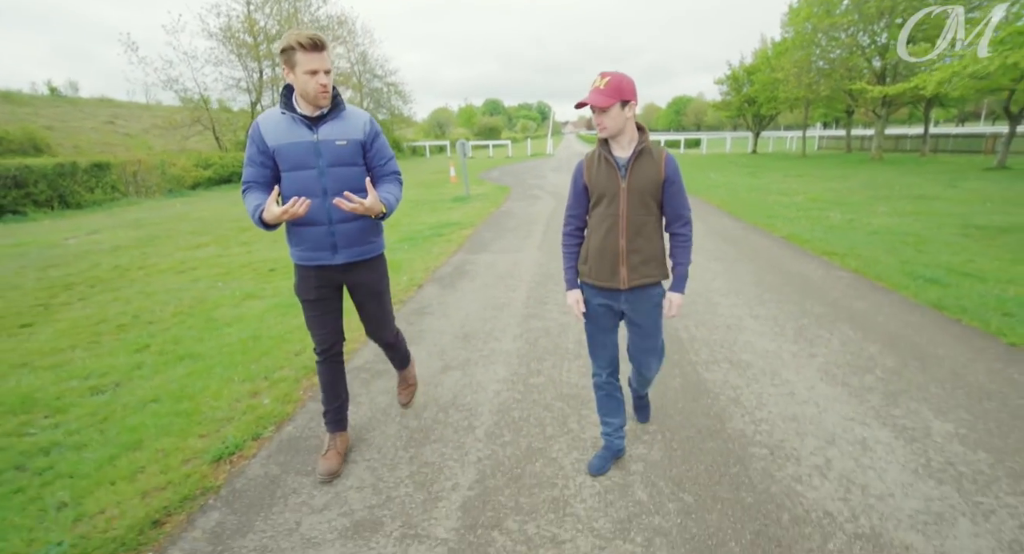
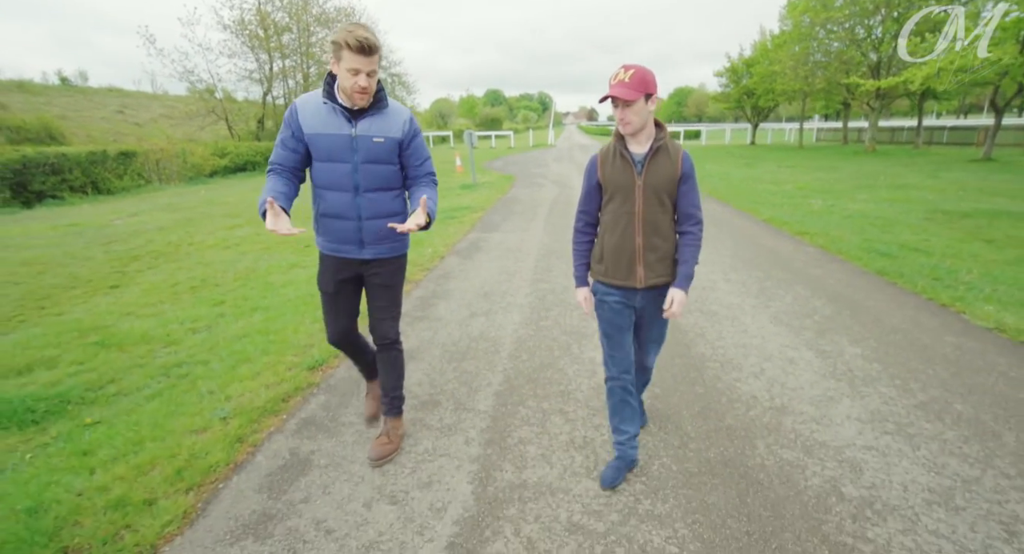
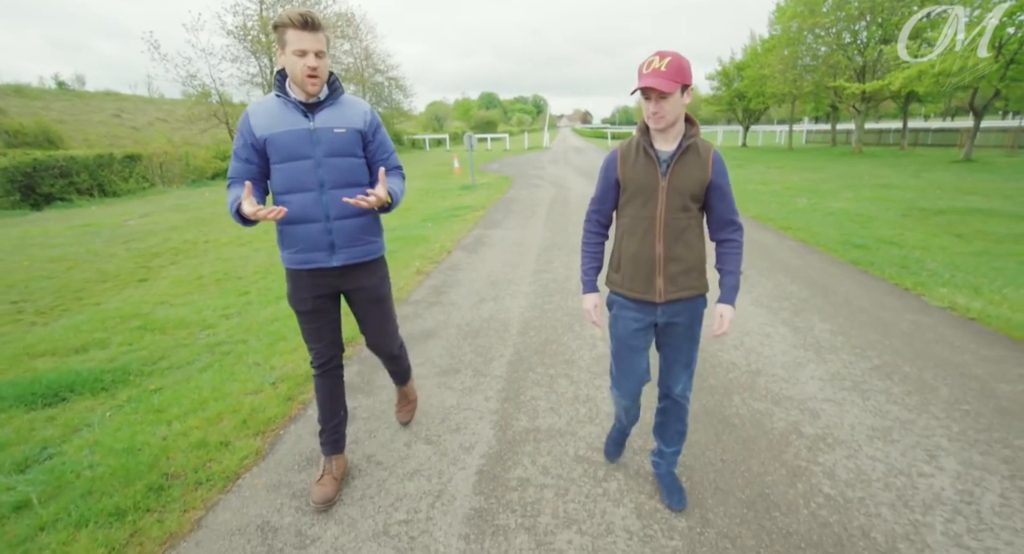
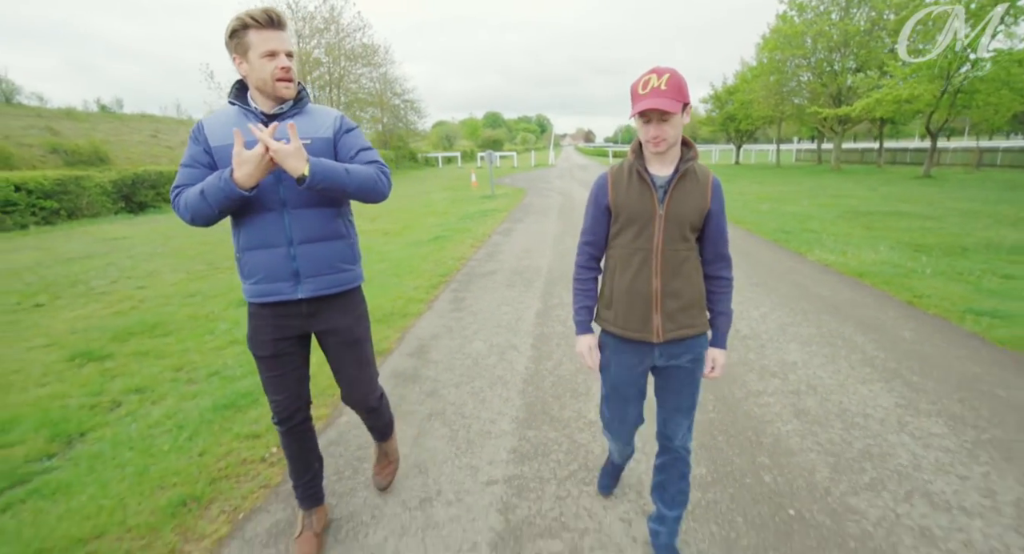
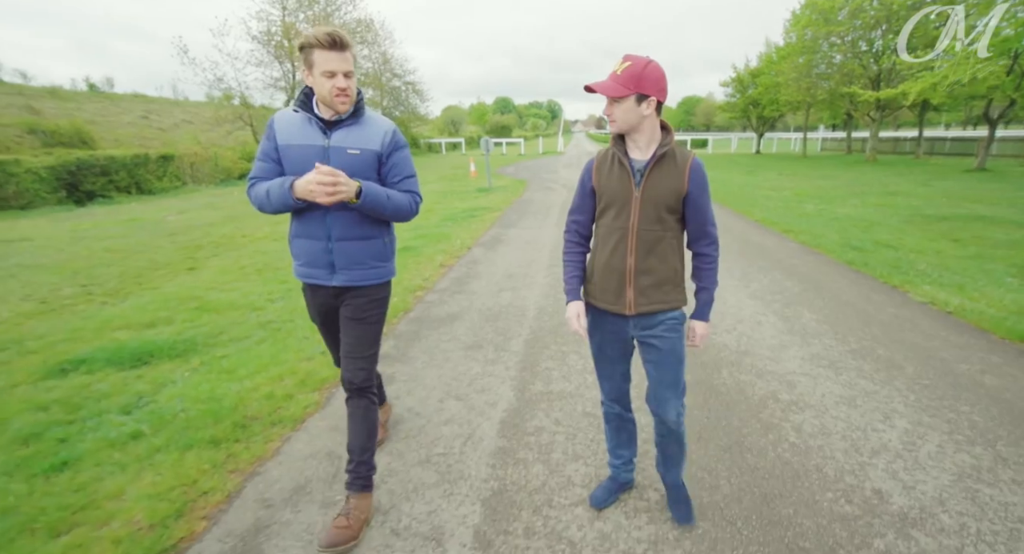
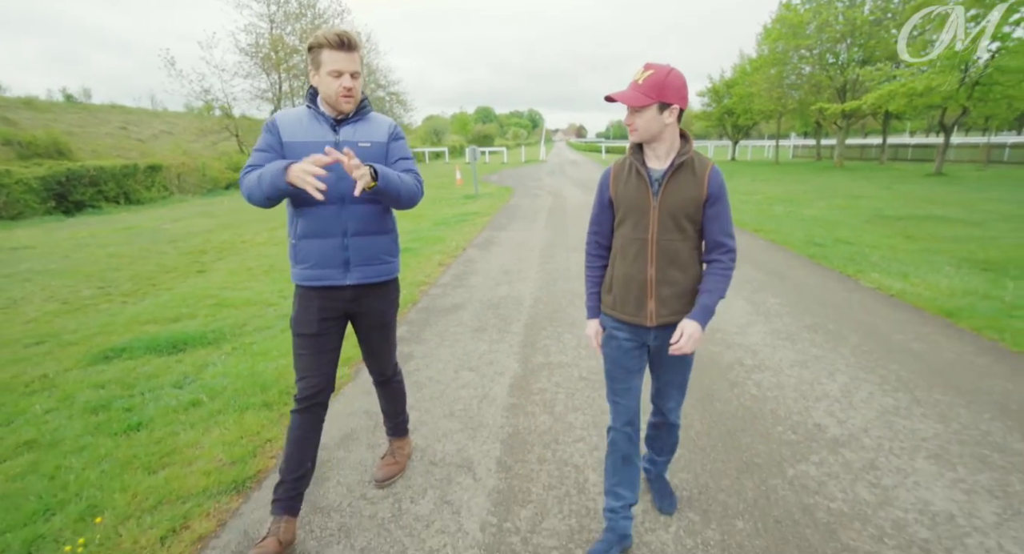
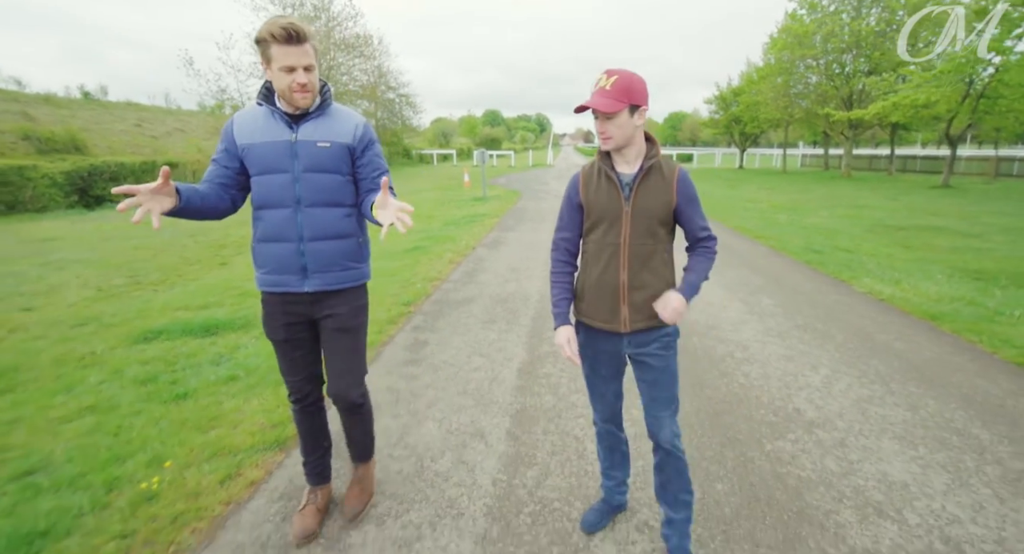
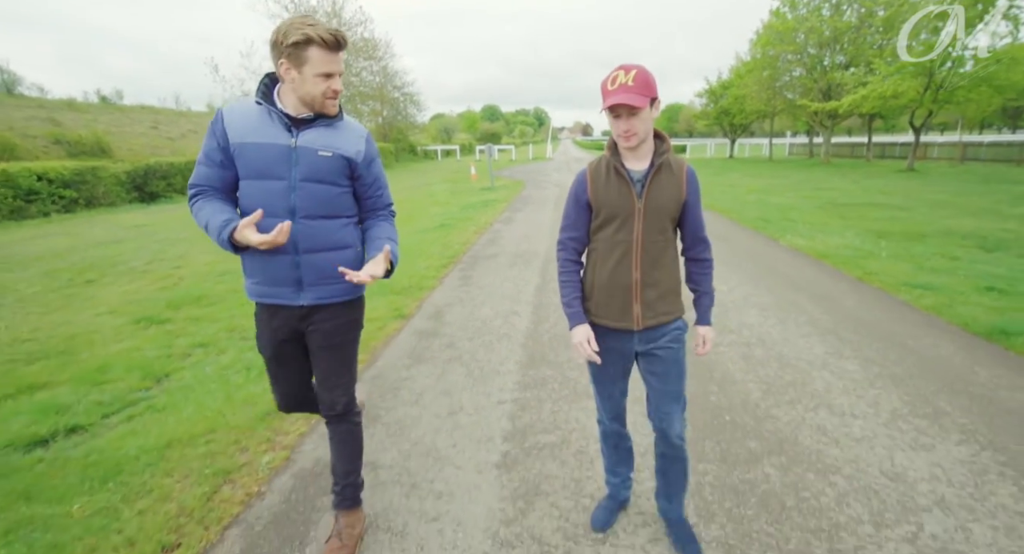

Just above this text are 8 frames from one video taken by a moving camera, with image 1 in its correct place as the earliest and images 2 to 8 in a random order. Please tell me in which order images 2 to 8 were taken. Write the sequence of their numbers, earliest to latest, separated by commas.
2, 3, 5, 6, 7, 4, 8
